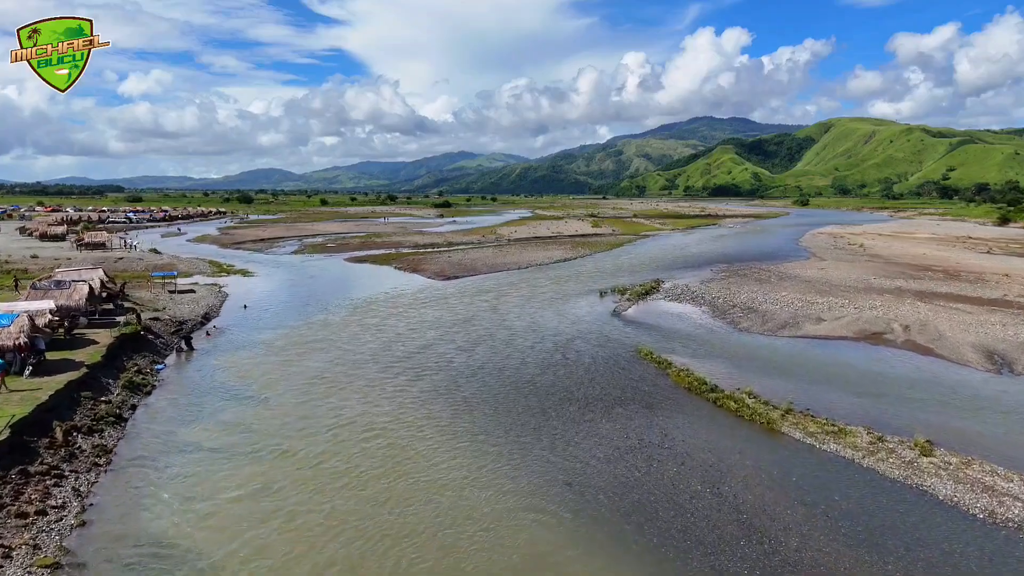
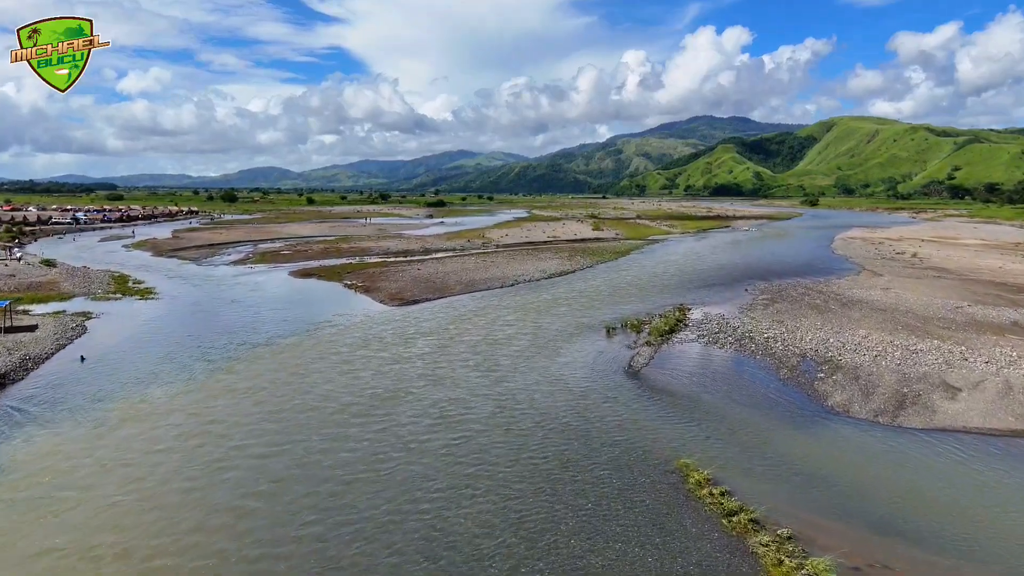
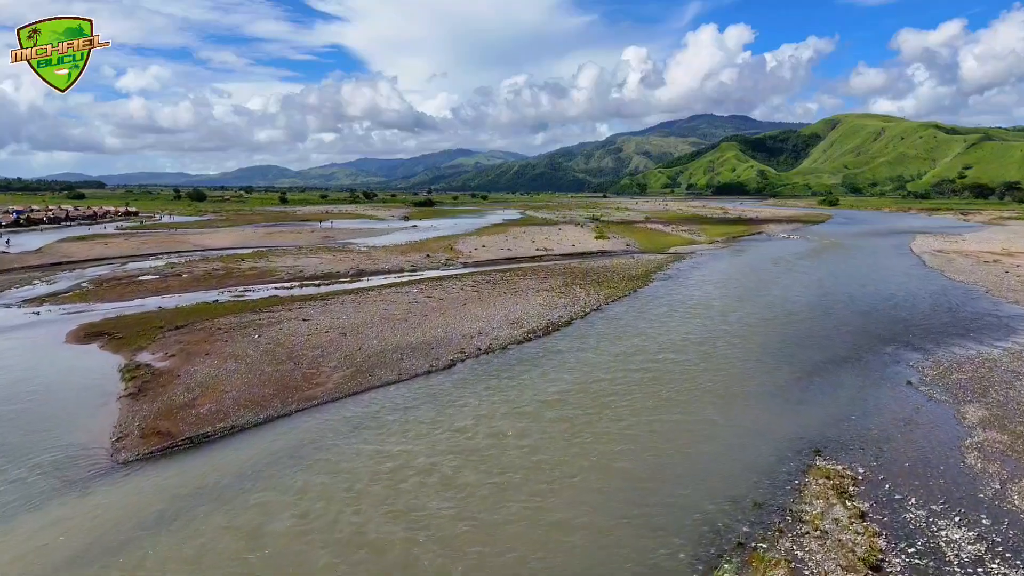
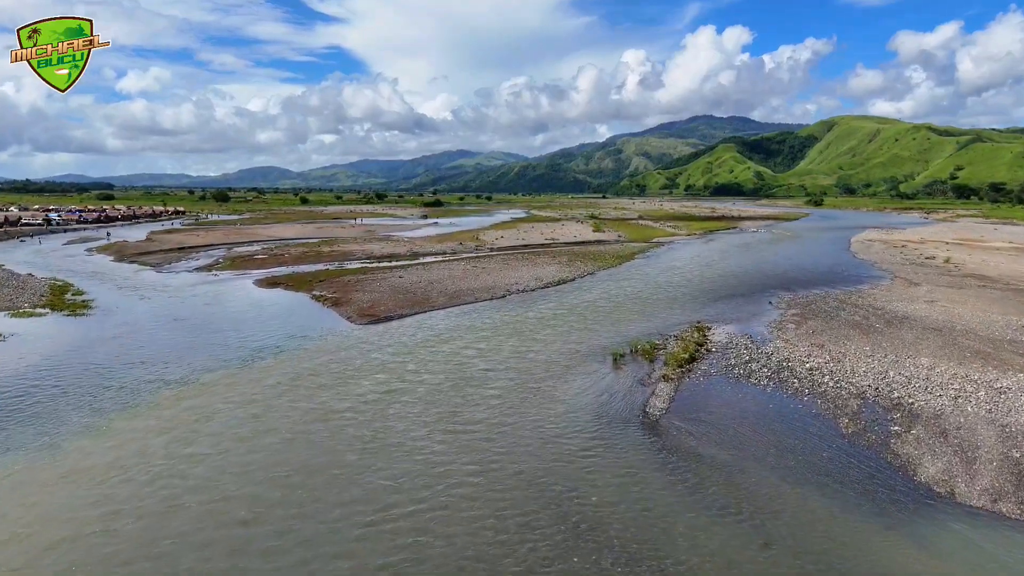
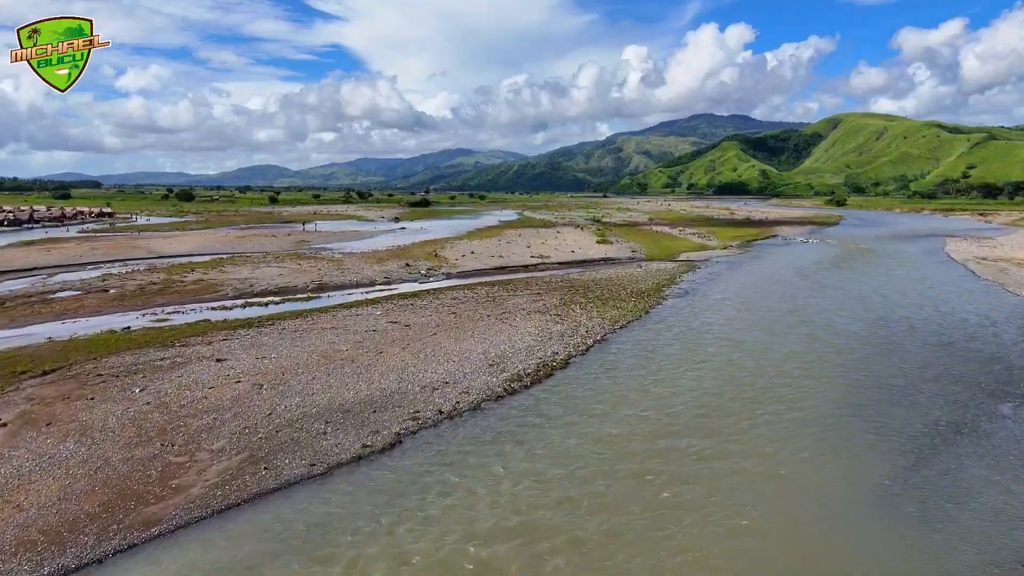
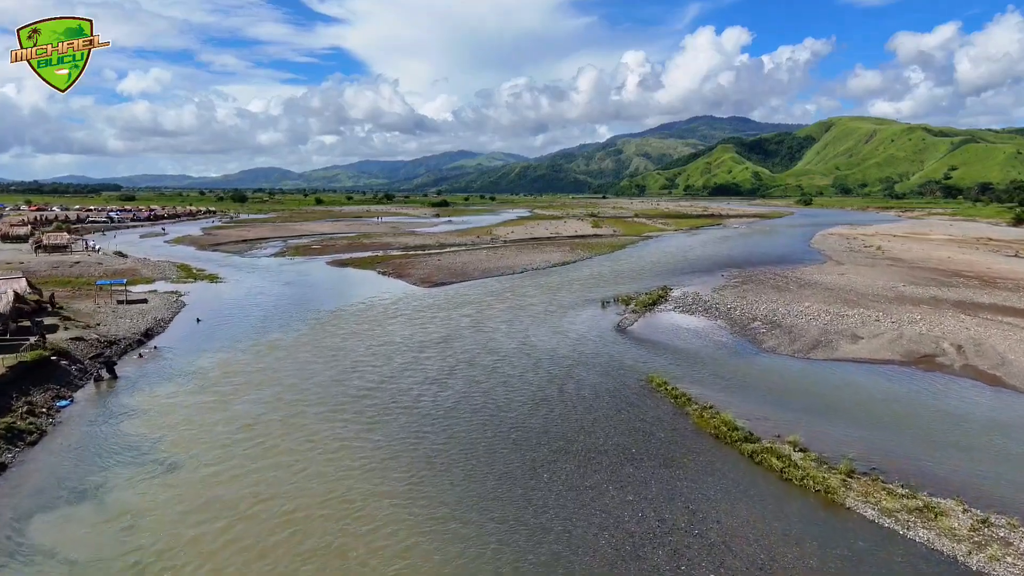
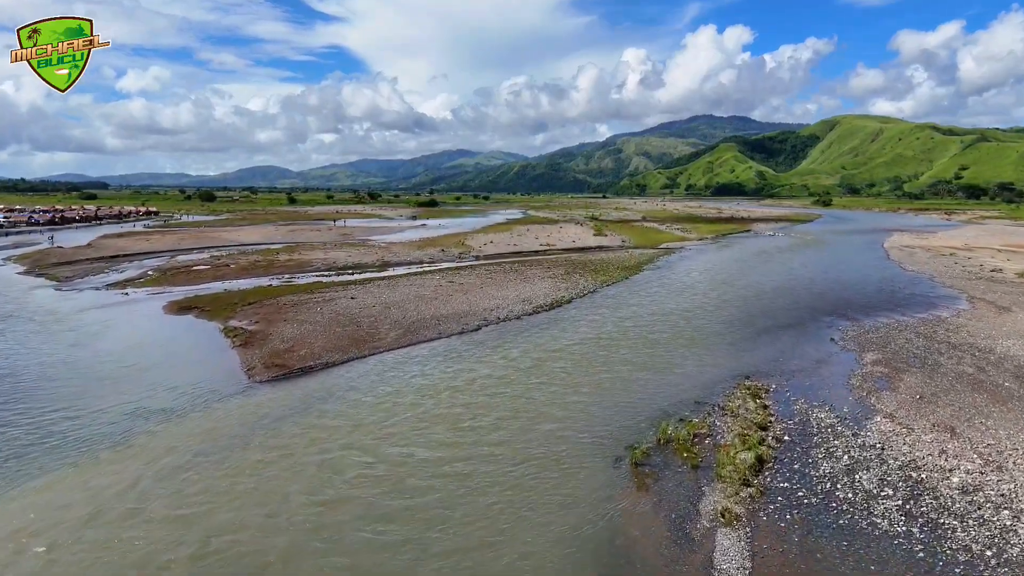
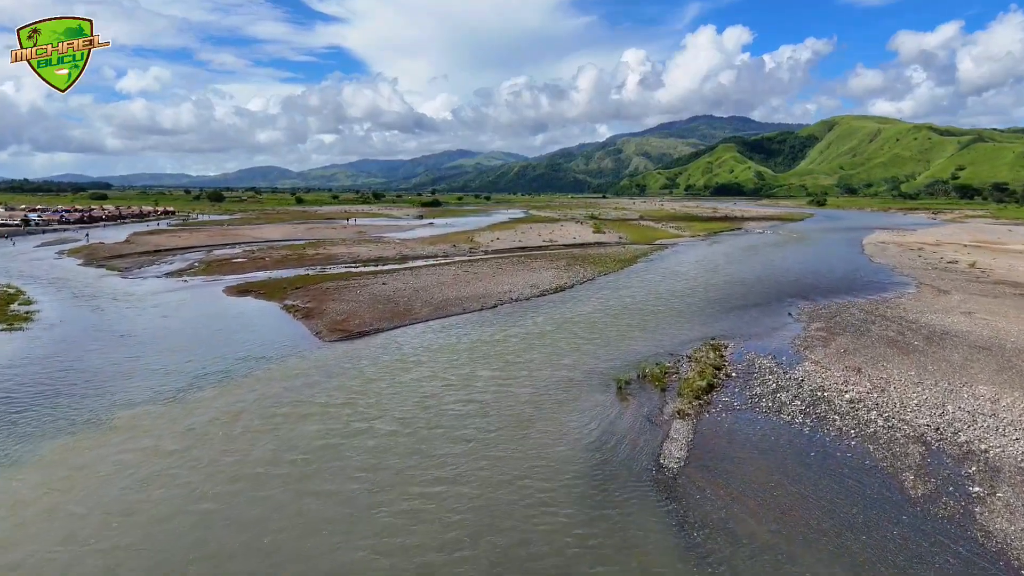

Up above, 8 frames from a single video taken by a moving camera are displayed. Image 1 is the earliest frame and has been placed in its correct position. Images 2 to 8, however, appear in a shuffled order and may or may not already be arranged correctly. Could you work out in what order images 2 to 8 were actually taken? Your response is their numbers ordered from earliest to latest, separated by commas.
6, 2, 4, 8, 7, 3, 5
